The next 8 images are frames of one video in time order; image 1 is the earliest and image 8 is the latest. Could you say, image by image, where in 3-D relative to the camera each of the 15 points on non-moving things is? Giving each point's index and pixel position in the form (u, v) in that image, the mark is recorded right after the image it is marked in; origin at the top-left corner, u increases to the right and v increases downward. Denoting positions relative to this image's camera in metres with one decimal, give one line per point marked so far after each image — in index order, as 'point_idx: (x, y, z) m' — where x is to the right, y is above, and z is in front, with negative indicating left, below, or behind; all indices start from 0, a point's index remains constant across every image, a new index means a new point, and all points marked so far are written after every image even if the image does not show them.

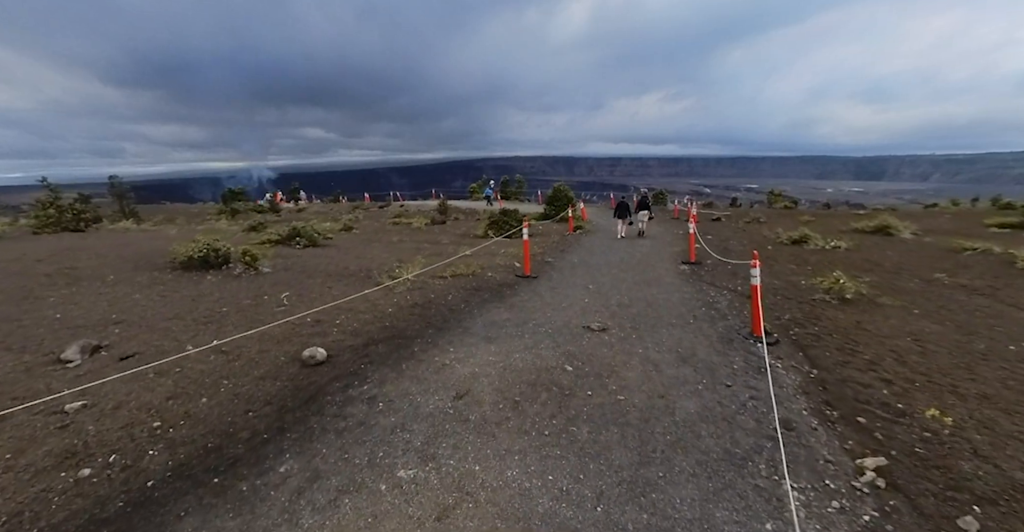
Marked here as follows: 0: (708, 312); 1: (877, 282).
0: (+3.9, -0.9, +8.5) m
1: (+9.5, -0.4, +11.2) m
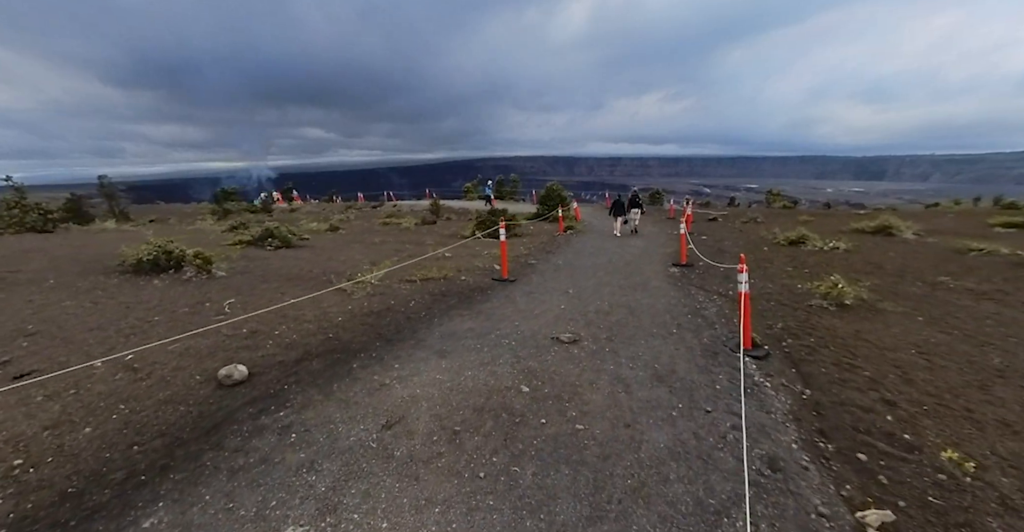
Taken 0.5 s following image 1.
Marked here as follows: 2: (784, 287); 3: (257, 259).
0: (+3.3, -1.0, +7.8) m
1: (+8.9, -0.4, +10.5) m
2: (+6.6, -0.5, +10.5) m
3: (-7.2, +0.2, +12.1) m
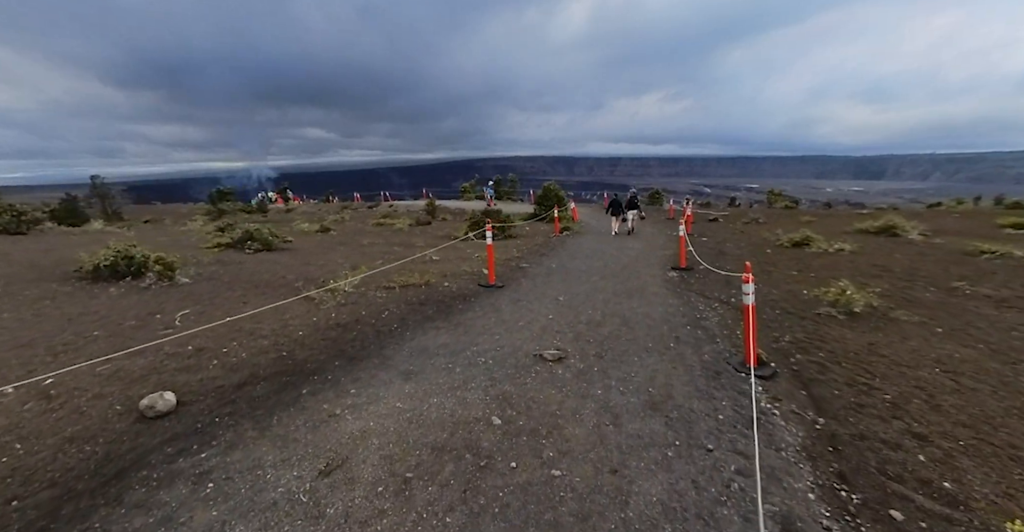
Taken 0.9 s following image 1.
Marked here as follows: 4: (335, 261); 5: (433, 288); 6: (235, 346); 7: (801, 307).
0: (+3.0, -1.1, +7.1) m
1: (+8.6, -0.6, +9.8) m
2: (+6.3, -0.6, +9.9) m
3: (-7.5, +0.1, +11.4) m
4: (-5.3, +0.1, +12.8) m
5: (-1.7, -0.5, +9.4) m
6: (-3.6, -1.1, +5.7) m
7: (+5.9, -0.8, +8.8) m
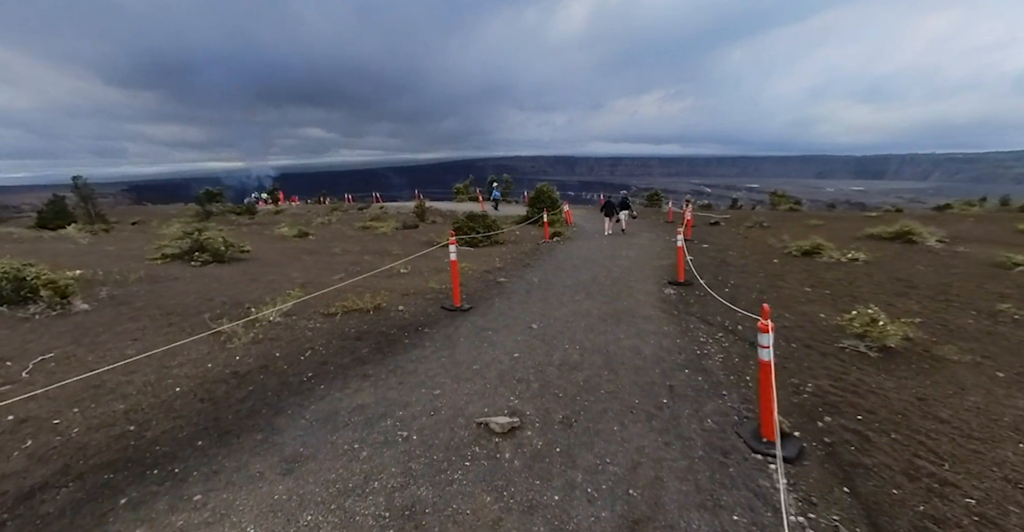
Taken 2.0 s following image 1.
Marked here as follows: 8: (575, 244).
0: (+2.4, -1.5, +5.7) m
1: (+8.0, -0.9, +8.4) m
2: (+5.7, -1.0, +8.4) m
3: (-8.1, -0.3, +10.0) m
4: (-5.9, -0.3, +11.3) m
5: (-2.4, -0.9, +7.9) m
6: (-4.3, -1.4, +4.2) m
7: (+5.2, -1.2, +7.3) m
8: (+2.7, +1.0, +18.9) m
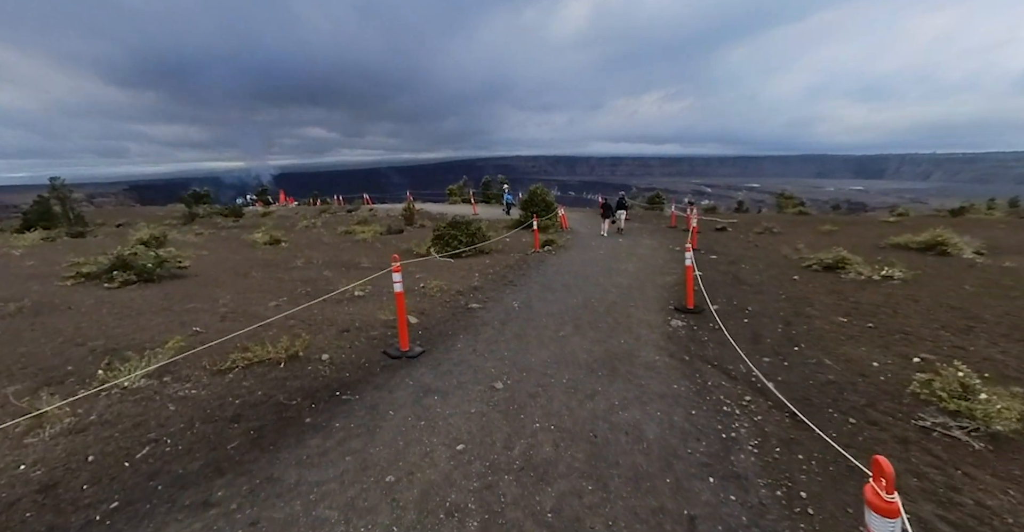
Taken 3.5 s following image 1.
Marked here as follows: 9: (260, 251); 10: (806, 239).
0: (+1.8, -2.0, +3.7) m
1: (+7.4, -1.5, +6.4) m
2: (+5.1, -1.5, +6.4) m
3: (-8.7, -0.8, +8.0) m
4: (-6.5, -0.8, +9.4) m
5: (-2.9, -1.4, +5.9) m
6: (-4.9, -2.0, +2.2) m
7: (+4.7, -1.7, +5.3) m
8: (+2.2, +0.5, +16.9) m
9: (-11.7, +0.7, +19.9) m
10: (+13.6, +1.2, +19.9) m
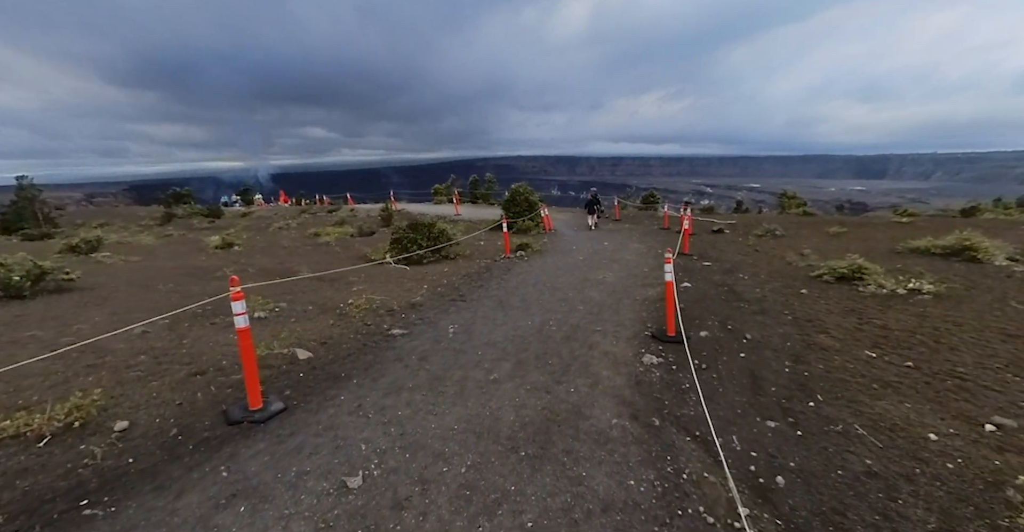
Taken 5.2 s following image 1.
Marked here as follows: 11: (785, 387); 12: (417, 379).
0: (+0.6, -2.3, +1.6) m
1: (+6.2, -1.7, +4.3) m
2: (+4.0, -1.8, +4.3) m
3: (-9.8, -1.1, +5.9) m
4: (-7.6, -1.0, +7.3) m
5: (-4.1, -1.7, +3.9) m
6: (-6.0, -2.2, +0.2) m
7: (+3.5, -2.0, +3.2) m
8: (+1.0, +0.2, +14.9) m
9: (-12.8, +0.4, +17.8) m
10: (+12.5, +1.0, +17.9) m
11: (+3.5, -1.6, +5.5) m
12: (-1.2, -1.5, +5.9) m
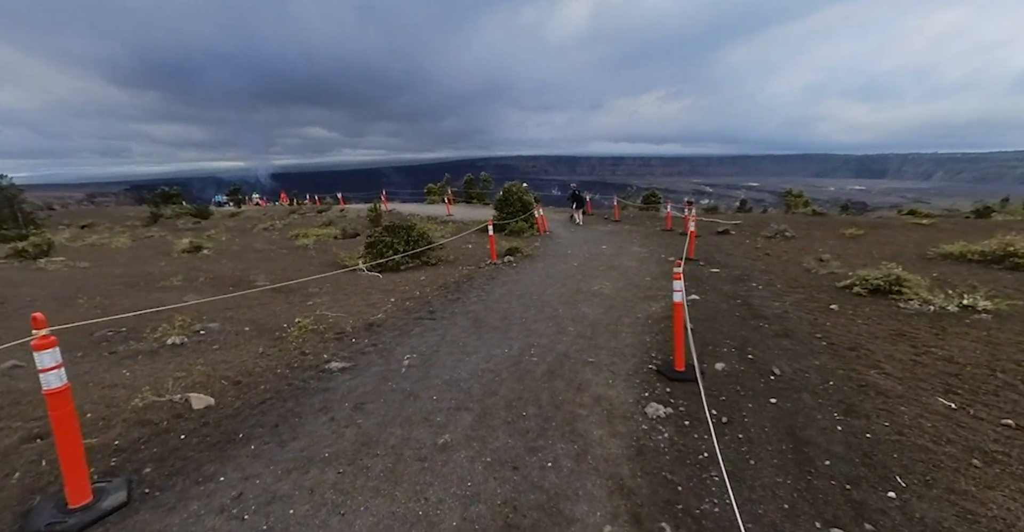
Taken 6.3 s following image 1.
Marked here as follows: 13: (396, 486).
0: (+0.2, -2.5, +0.1) m
1: (+5.8, -2.0, +2.8) m
2: (+3.5, -2.0, +2.8) m
3: (-10.3, -1.3, +4.4) m
4: (-8.1, -1.3, +5.8) m
5: (-4.5, -1.9, +2.3) m
6: (-6.5, -2.5, -1.3) m
7: (+3.1, -2.2, +1.7) m
8: (+0.6, 0.0, +13.3) m
9: (-13.3, +0.2, +16.3) m
10: (+12.1, +0.8, +16.3) m
11: (+3.1, -1.8, +3.9) m
12: (-1.7, -1.8, +4.3) m
13: (-0.9, -1.9, +3.7) m
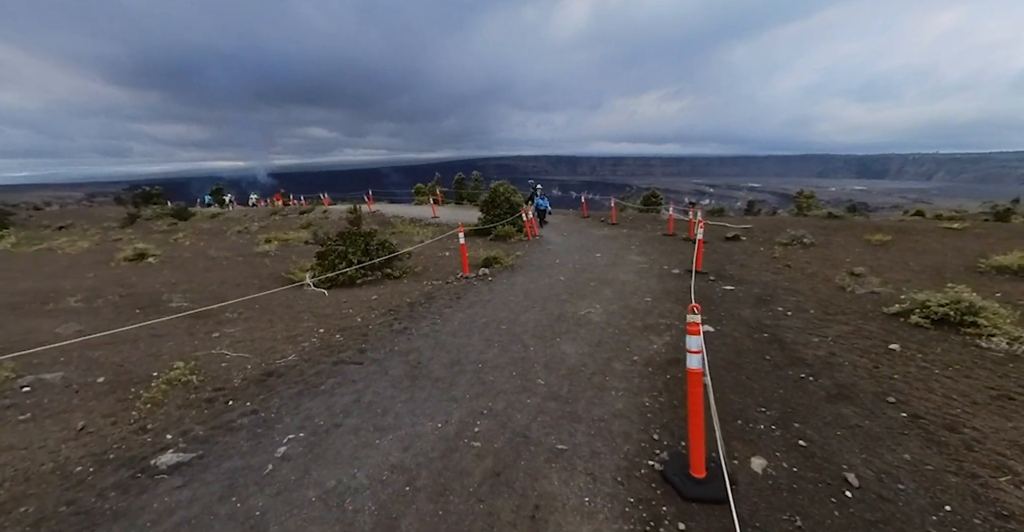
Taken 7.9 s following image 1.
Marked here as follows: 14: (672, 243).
0: (-0.5, -2.9, -2.0) m
1: (+5.1, -2.3, +0.7) m
2: (+2.9, -2.4, +0.7) m
3: (-10.9, -1.7, +2.3) m
4: (-8.7, -1.6, +3.7) m
5: (-5.2, -2.3, +0.2) m
6: (-7.2, -2.8, -3.4) m
7: (+2.4, -2.6, -0.4) m
8: (-0.1, -0.4, +11.2) m
9: (-13.9, -0.2, +14.2) m
10: (+11.4, +0.4, +14.2) m
11: (+2.4, -2.2, +1.8) m
12: (-2.3, -2.1, +2.2) m
13: (-1.6, -2.2, +1.6) m
14: (+6.4, +0.9, +17.2) m
